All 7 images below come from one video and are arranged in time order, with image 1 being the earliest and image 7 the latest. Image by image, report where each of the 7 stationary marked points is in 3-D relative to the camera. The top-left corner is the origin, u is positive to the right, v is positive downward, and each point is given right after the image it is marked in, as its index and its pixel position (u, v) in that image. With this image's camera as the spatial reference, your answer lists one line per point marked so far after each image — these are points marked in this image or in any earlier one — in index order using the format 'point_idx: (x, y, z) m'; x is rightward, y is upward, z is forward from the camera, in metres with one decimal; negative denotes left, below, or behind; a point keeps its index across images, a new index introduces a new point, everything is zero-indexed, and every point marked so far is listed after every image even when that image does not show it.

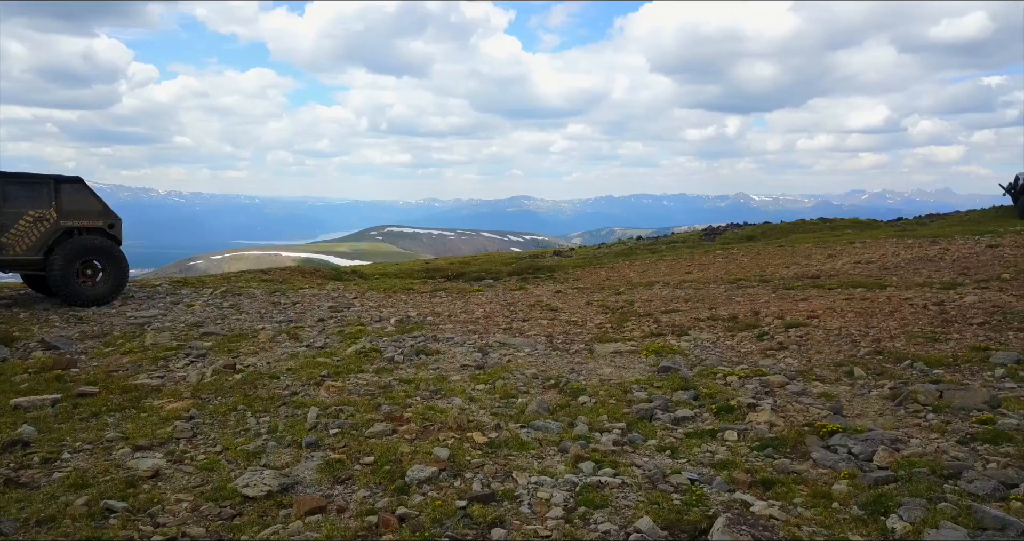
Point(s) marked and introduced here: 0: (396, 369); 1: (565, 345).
0: (-1.8, -1.5, +11.6) m
1: (+0.9, -1.3, +13.4) m
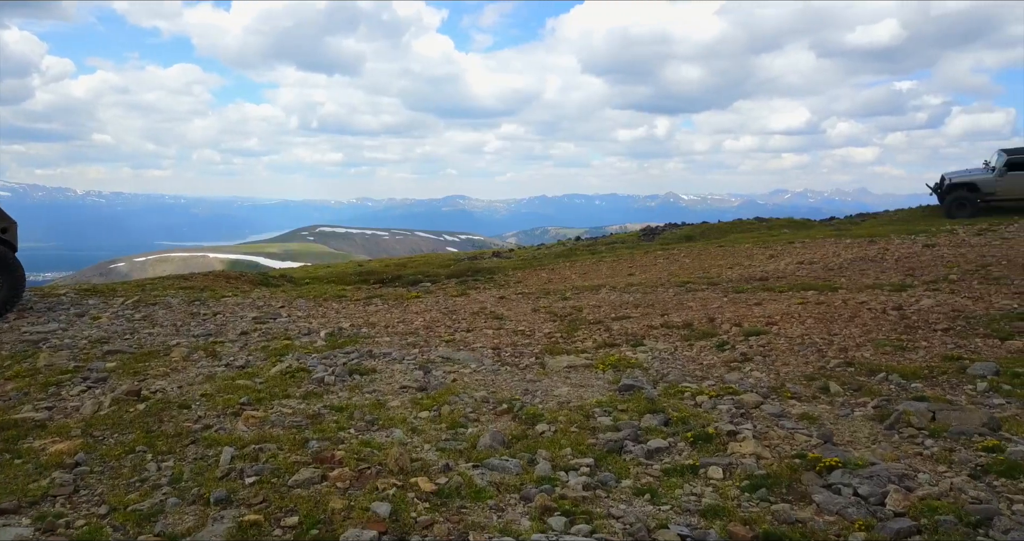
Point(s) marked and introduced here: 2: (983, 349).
0: (-2.5, -1.7, +10.3) m
1: (0.0, -1.5, +12.4) m
2: (+6.8, -1.1, +10.9) m
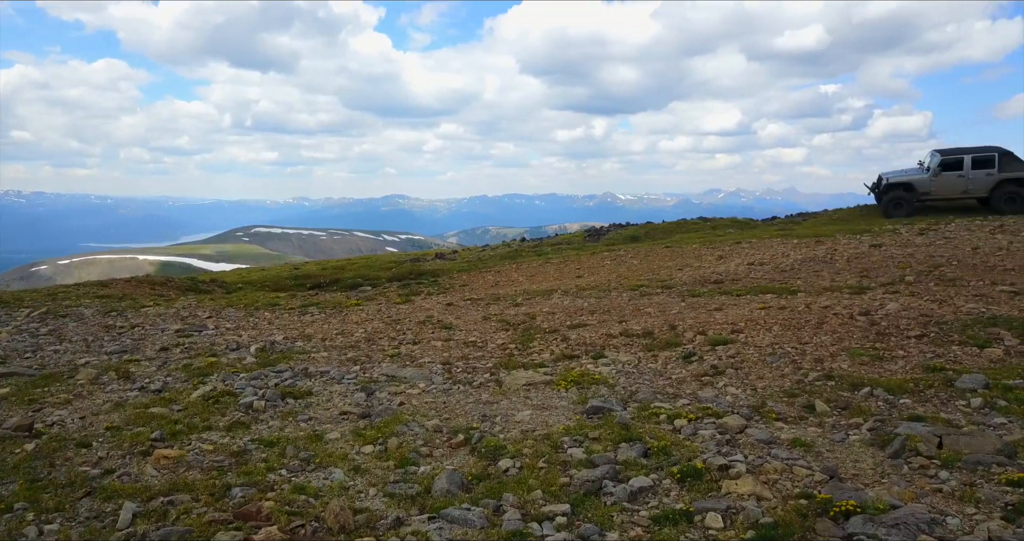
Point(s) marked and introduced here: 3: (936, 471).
0: (-3.0, -1.8, +9.0) m
1: (-0.7, -1.6, +11.3) m
2: (+6.1, -1.2, +10.4) m
3: (+3.5, -1.7, +6.3) m
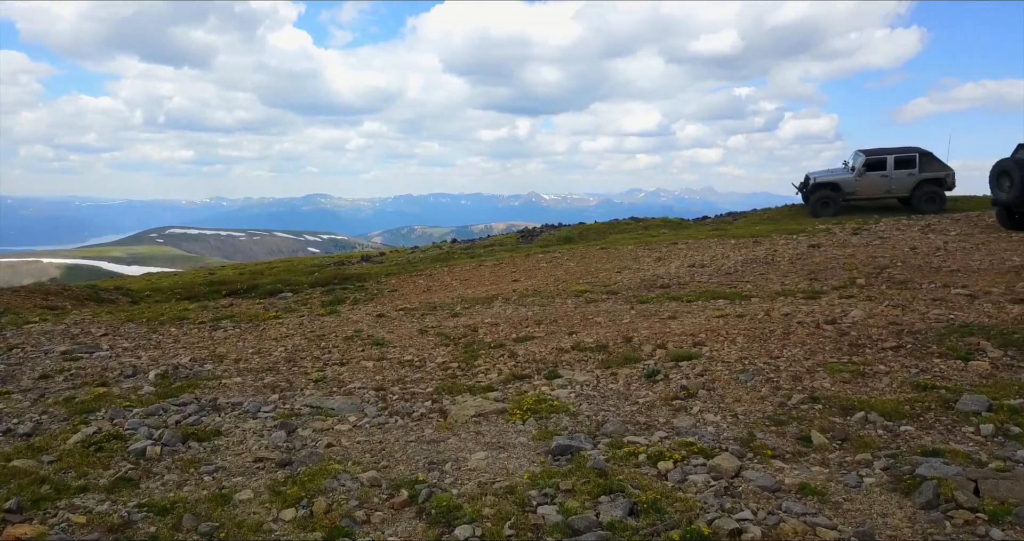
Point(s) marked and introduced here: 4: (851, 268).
0: (-3.5, -2.0, +7.3) m
1: (-1.4, -1.7, +9.8) m
2: (+5.5, -1.3, +9.5) m
3: (+3.3, -1.8, +5.3) m
4: (+8.8, +0.1, +19.9) m
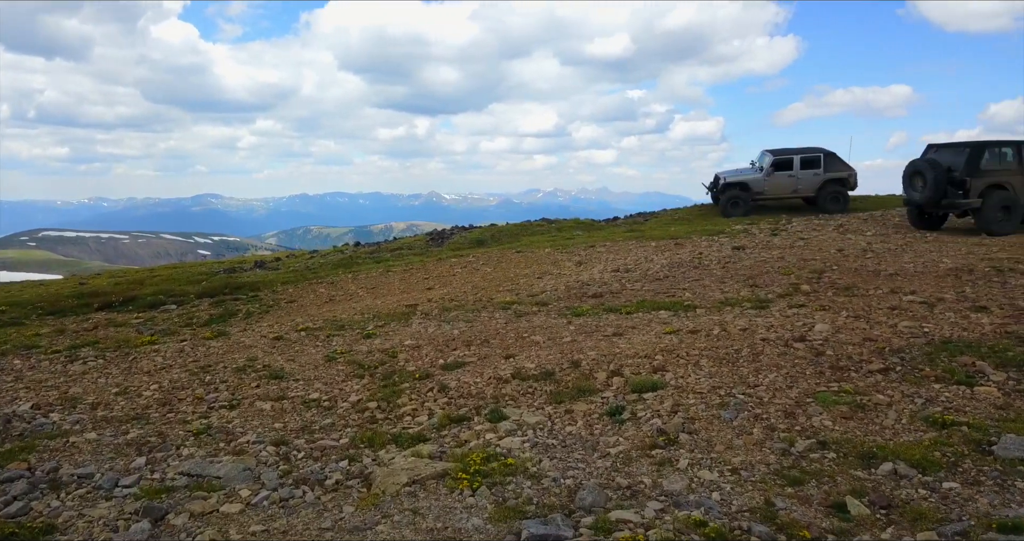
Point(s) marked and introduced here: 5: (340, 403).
0: (-3.8, -2.3, +4.9) m
1: (-2.0, -2.0, +7.6) m
2: (+4.9, -1.4, +8.2) m
3: (+3.2, -2.0, +3.7) m
4: (+6.8, -0.1, +18.9) m
5: (-2.3, -1.7, +10.1) m
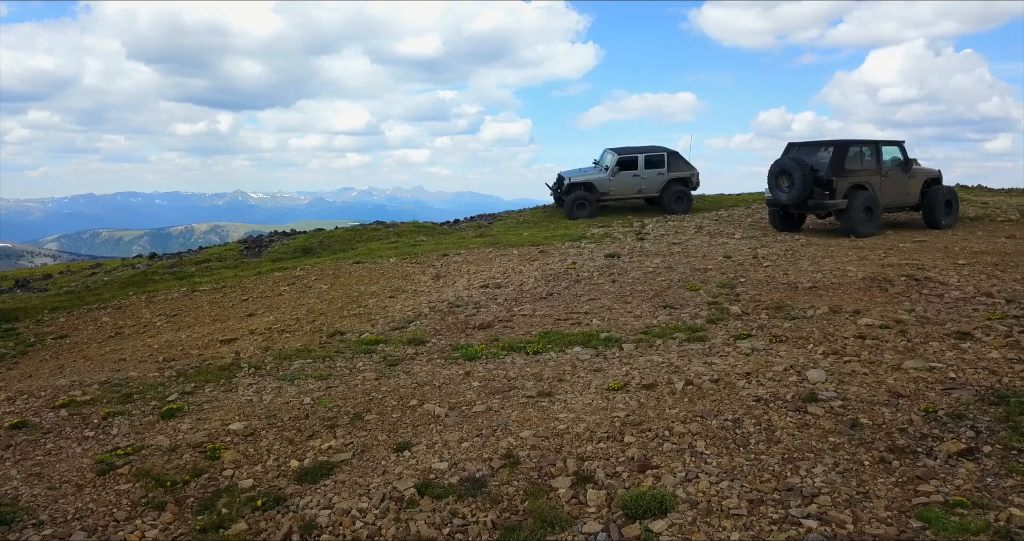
0: (-3.1, -2.8, +0.1) m
1: (-2.0, -2.5, +3.2) m
2: (+4.5, -1.8, +5.4) m
3: (+4.0, -2.3, +0.6) m
4: (+3.9, -0.4, +16.2) m
5: (-2.9, -2.2, +5.5) m
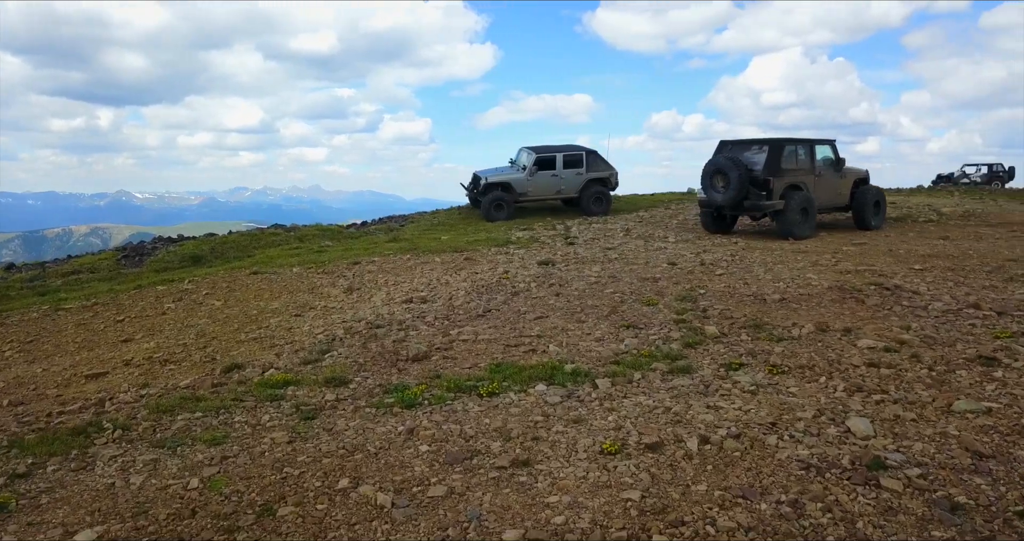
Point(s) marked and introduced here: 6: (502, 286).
0: (-2.2, -3.1, -2.5) m
1: (-1.5, -2.8, +0.7) m
2: (+4.7, -2.0, +3.7) m
3: (+4.8, -2.6, -1.1) m
4: (+2.6, -0.6, +14.3) m
5: (-2.7, -2.5, +2.9) m
6: (-0.2, -0.4, +17.5) m
